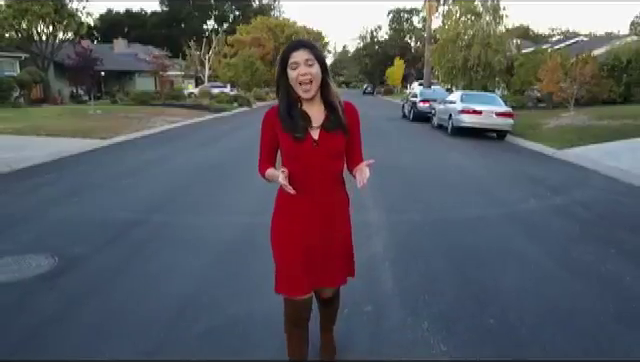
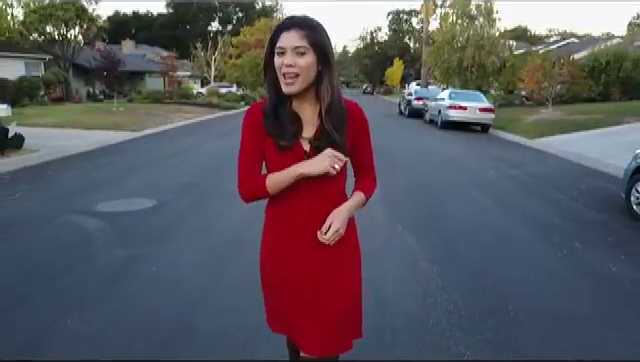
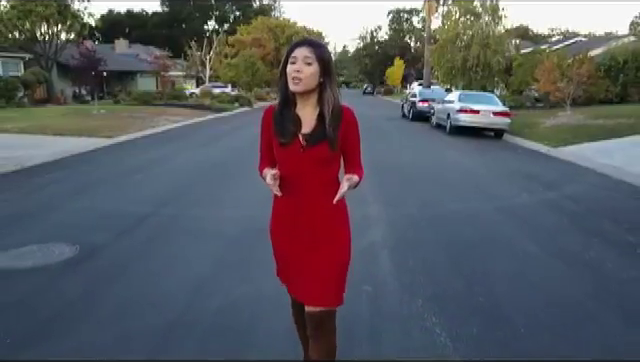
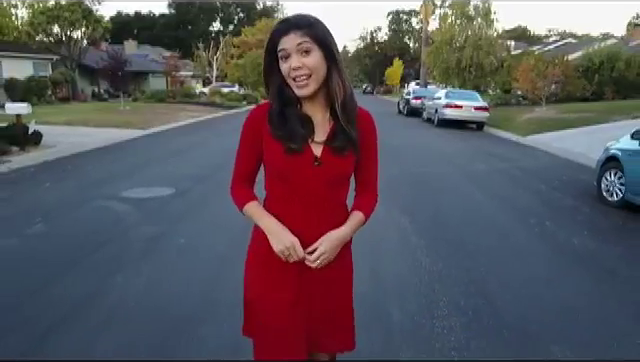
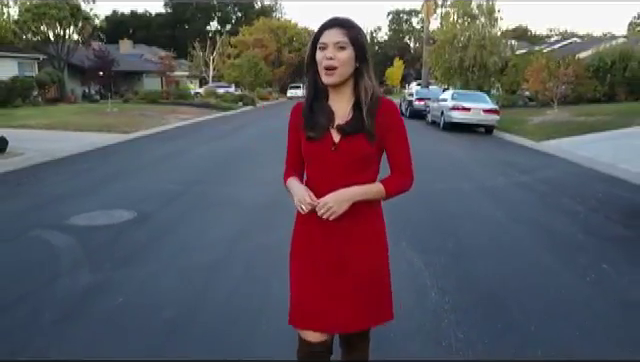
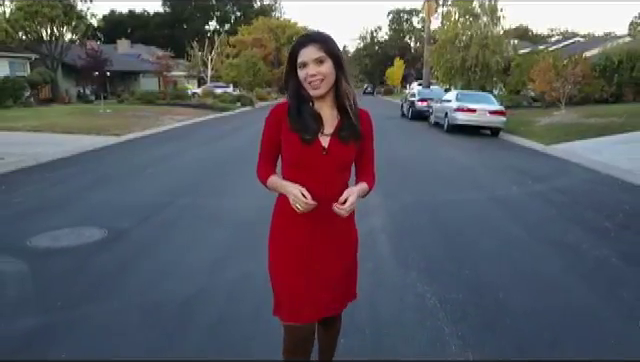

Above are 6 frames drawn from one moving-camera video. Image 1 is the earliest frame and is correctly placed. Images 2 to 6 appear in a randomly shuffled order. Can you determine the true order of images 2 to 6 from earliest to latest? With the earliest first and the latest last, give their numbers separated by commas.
3, 6, 5, 2, 4
